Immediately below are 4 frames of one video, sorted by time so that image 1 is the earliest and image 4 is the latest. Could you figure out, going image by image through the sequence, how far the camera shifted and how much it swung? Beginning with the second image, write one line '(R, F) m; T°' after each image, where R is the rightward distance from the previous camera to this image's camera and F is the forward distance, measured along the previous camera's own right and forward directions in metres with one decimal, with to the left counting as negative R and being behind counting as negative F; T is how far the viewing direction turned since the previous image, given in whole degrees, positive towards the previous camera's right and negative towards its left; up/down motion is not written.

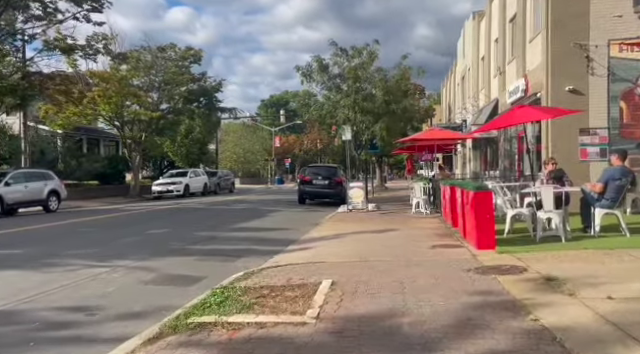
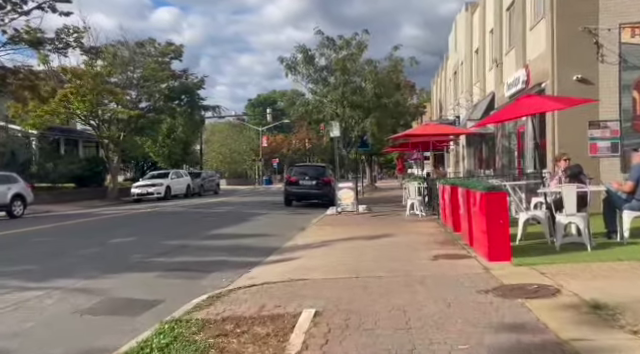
(+0.1, +1.5) m; +1°
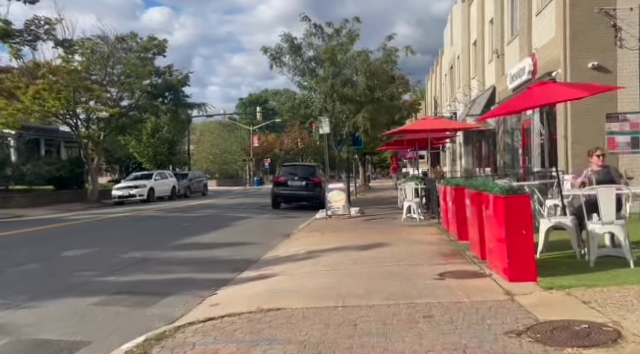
(+0.2, +1.6) m; +1°
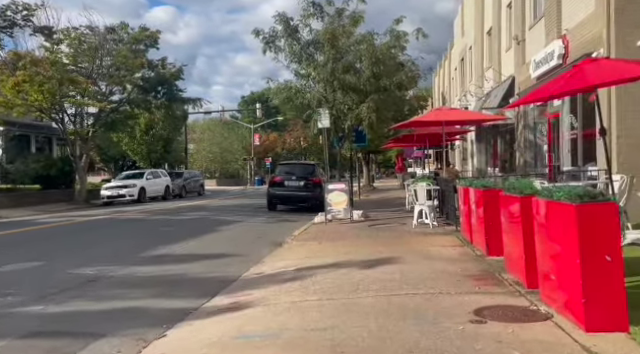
(+0.1, +2.1) m; 0°
